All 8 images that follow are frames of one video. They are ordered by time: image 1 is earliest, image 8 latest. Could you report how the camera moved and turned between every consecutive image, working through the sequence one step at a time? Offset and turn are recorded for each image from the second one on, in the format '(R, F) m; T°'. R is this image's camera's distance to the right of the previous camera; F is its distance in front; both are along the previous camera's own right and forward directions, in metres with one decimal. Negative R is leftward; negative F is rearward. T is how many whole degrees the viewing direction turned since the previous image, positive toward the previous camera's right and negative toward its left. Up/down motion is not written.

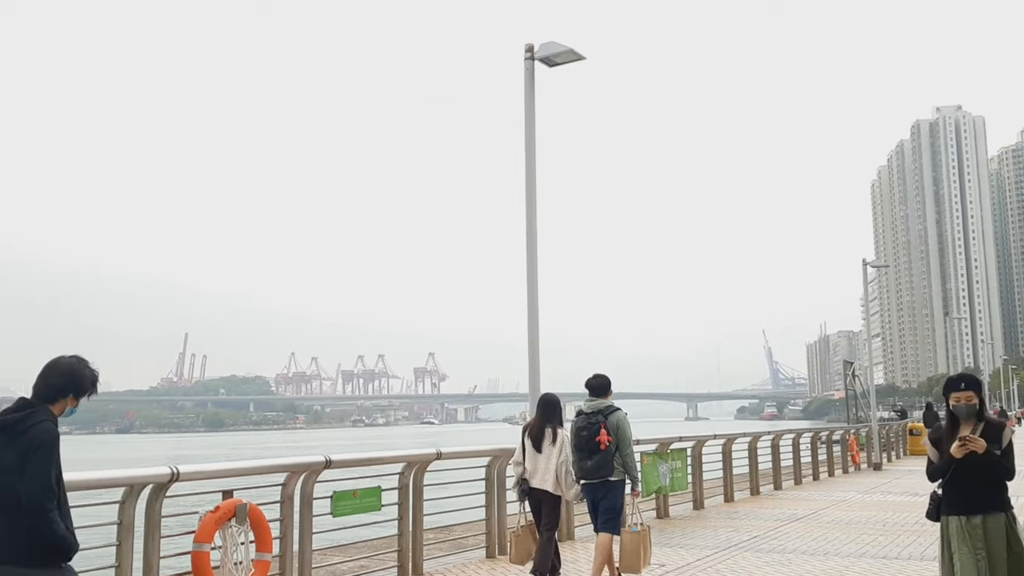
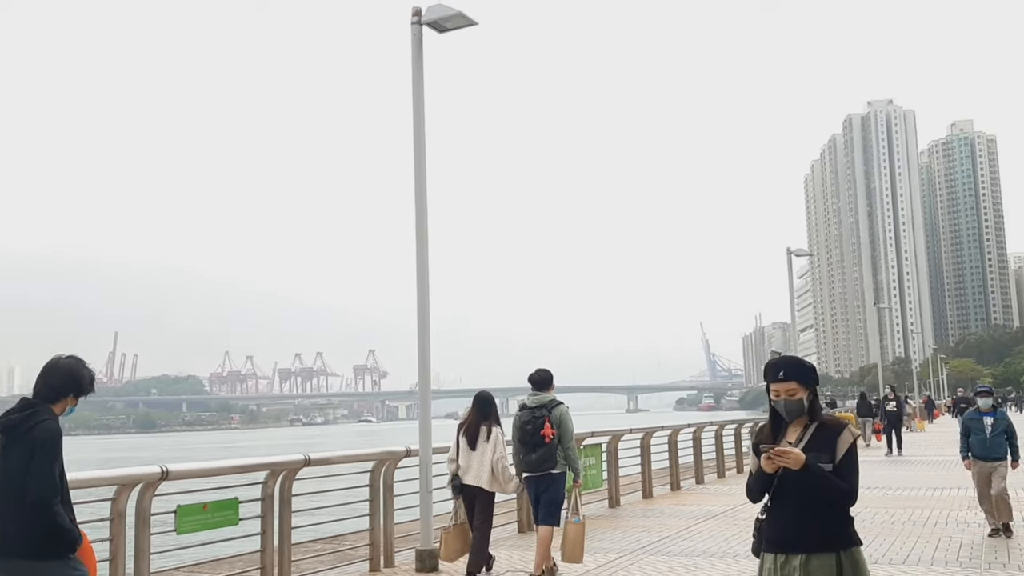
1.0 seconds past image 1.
(-0.1, -0.7) m; +4°
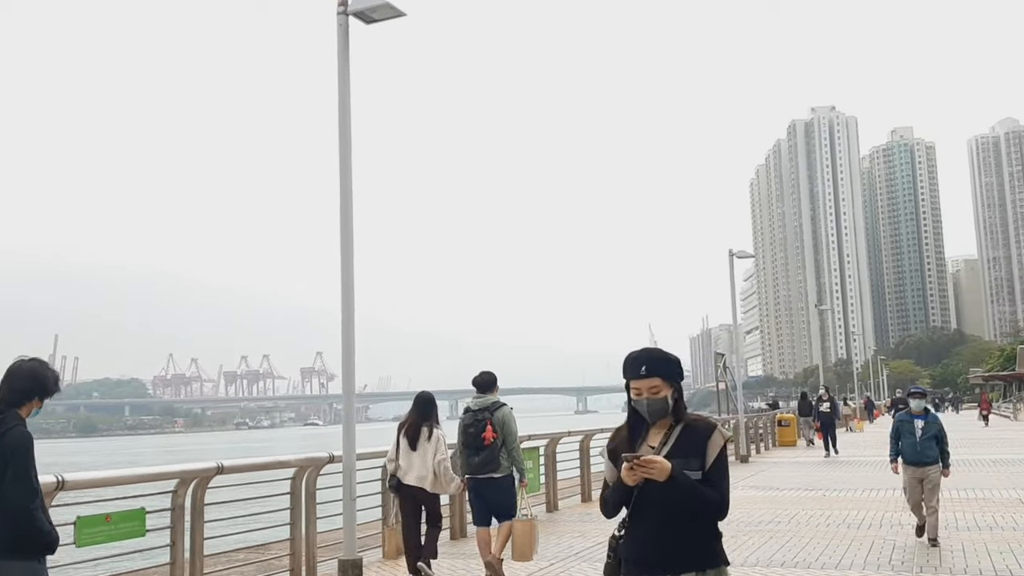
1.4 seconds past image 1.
(+0.2, +0.3) m; +3°
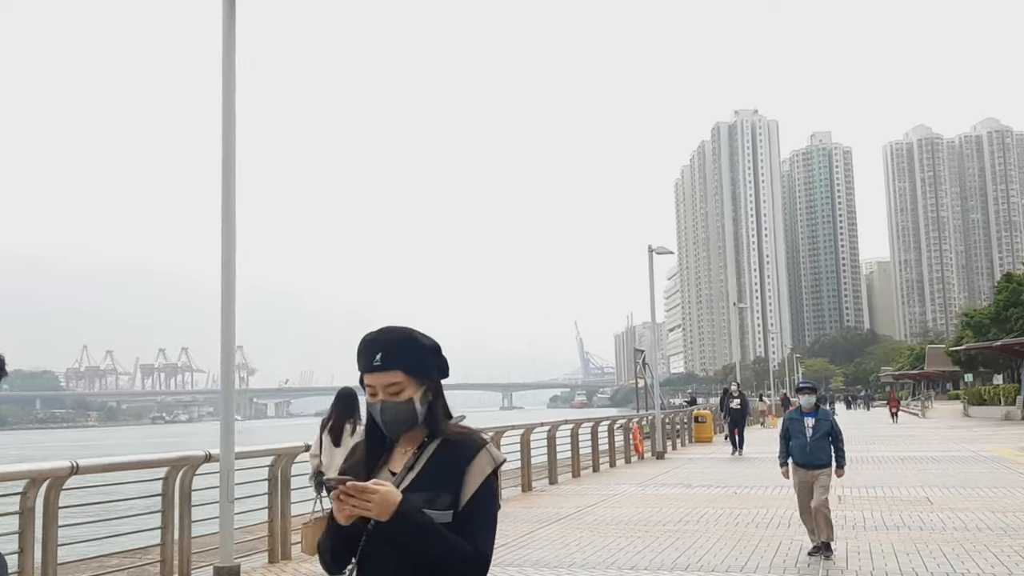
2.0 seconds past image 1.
(+0.3, +0.5) m; +4°
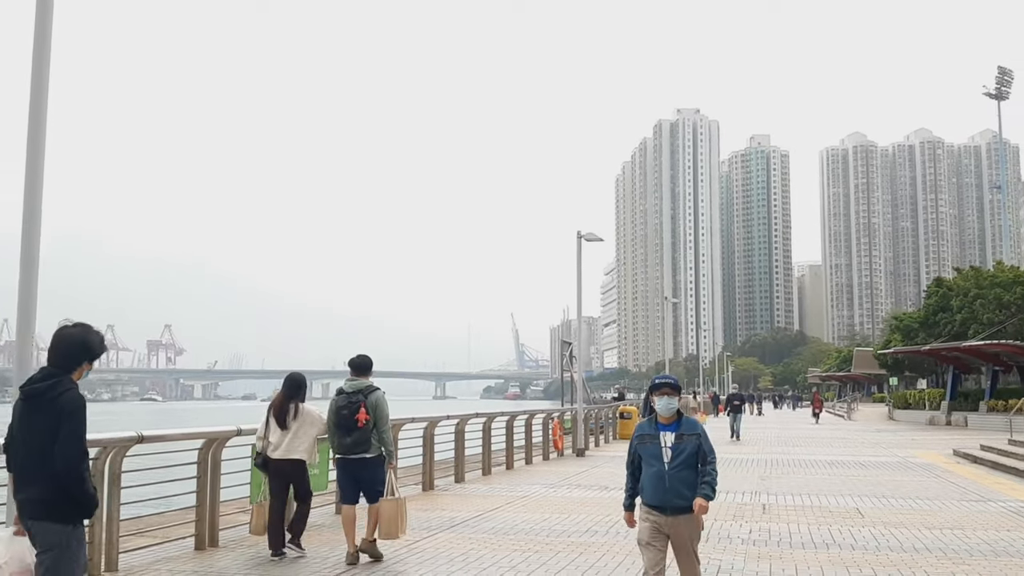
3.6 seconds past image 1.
(+0.4, +1.3) m; +4°
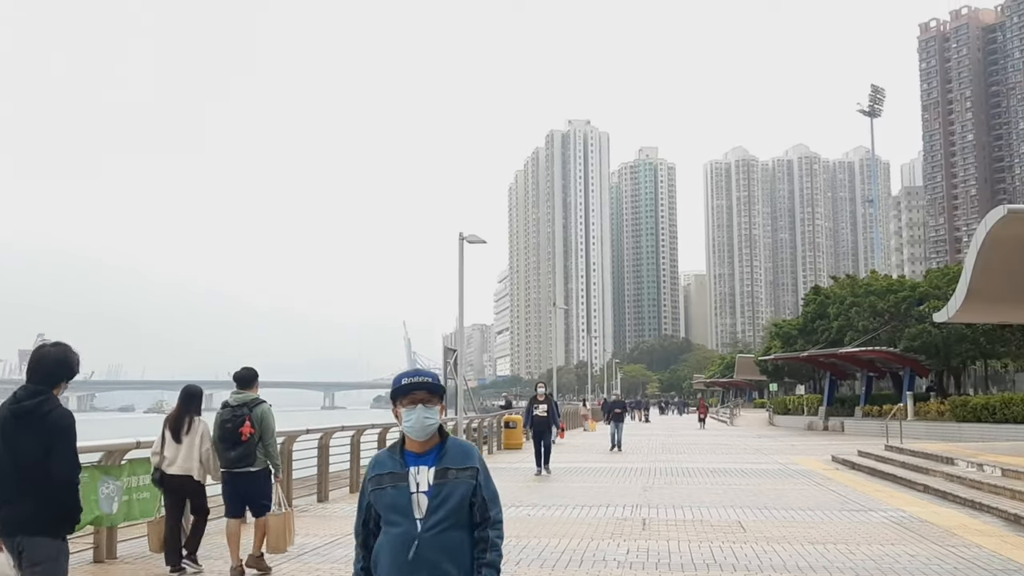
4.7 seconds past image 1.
(+0.3, +0.9) m; +7°
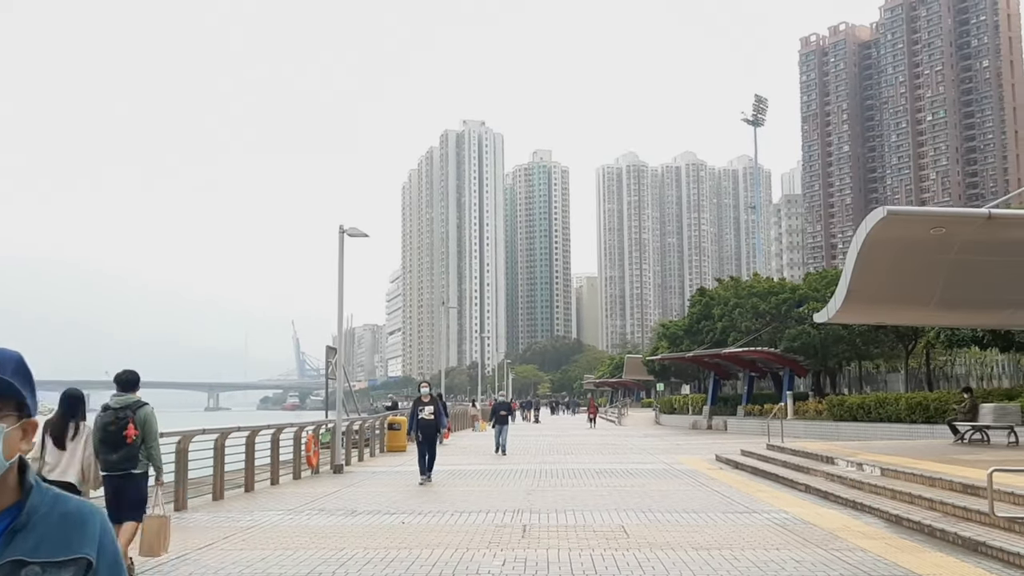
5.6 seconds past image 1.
(+0.2, +0.7) m; +7°
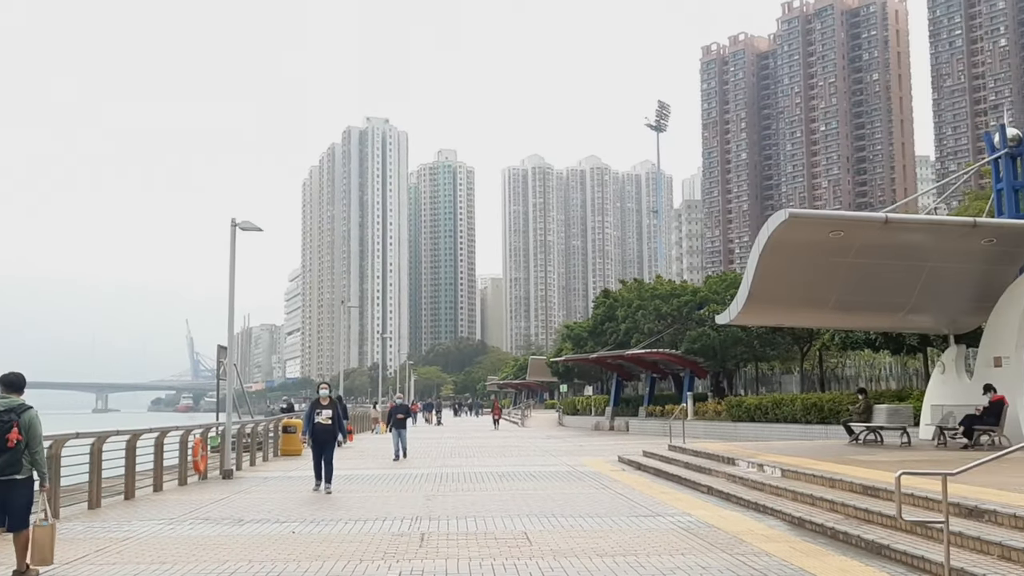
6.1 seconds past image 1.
(0.0, +0.5) m; +6°
